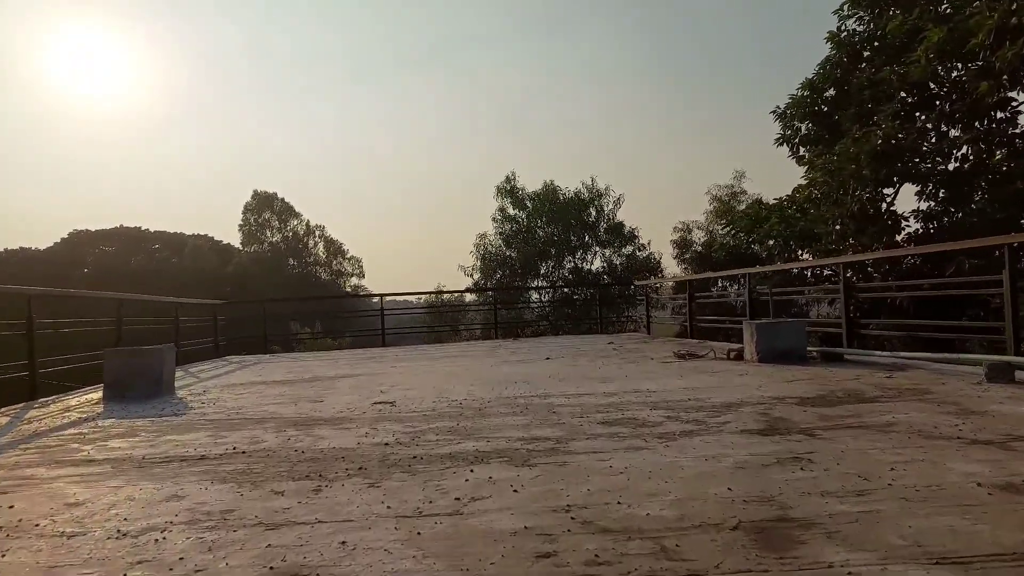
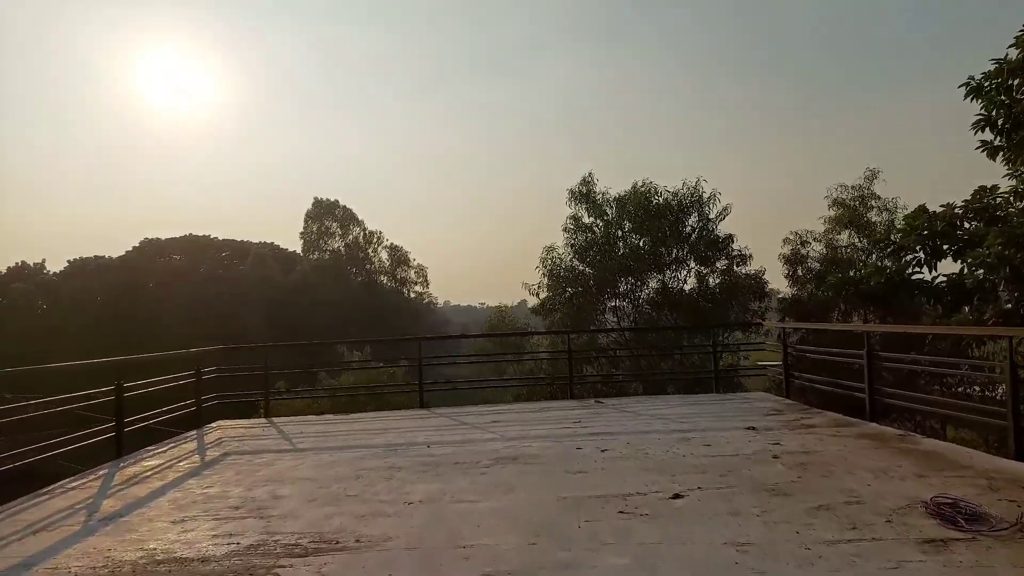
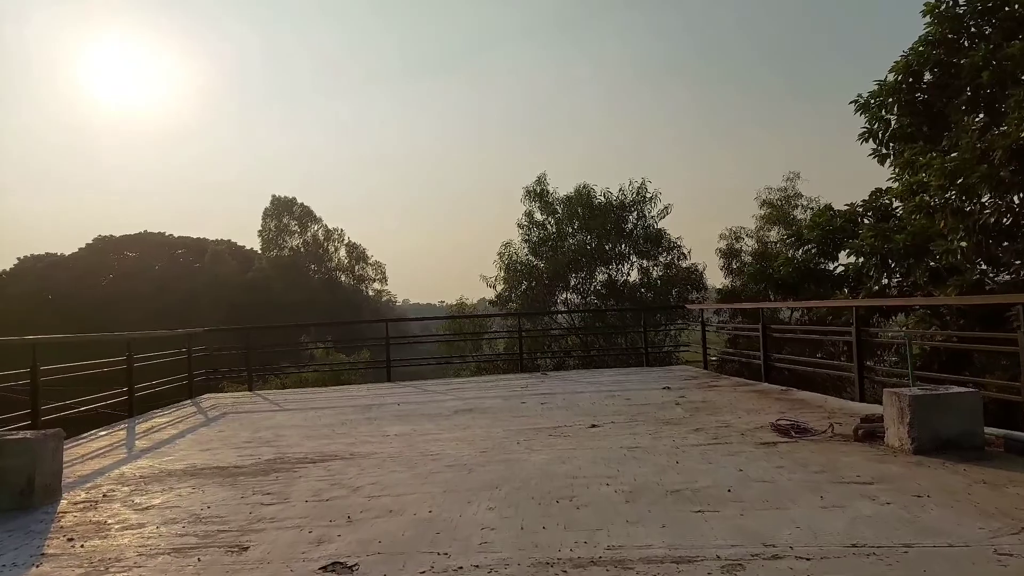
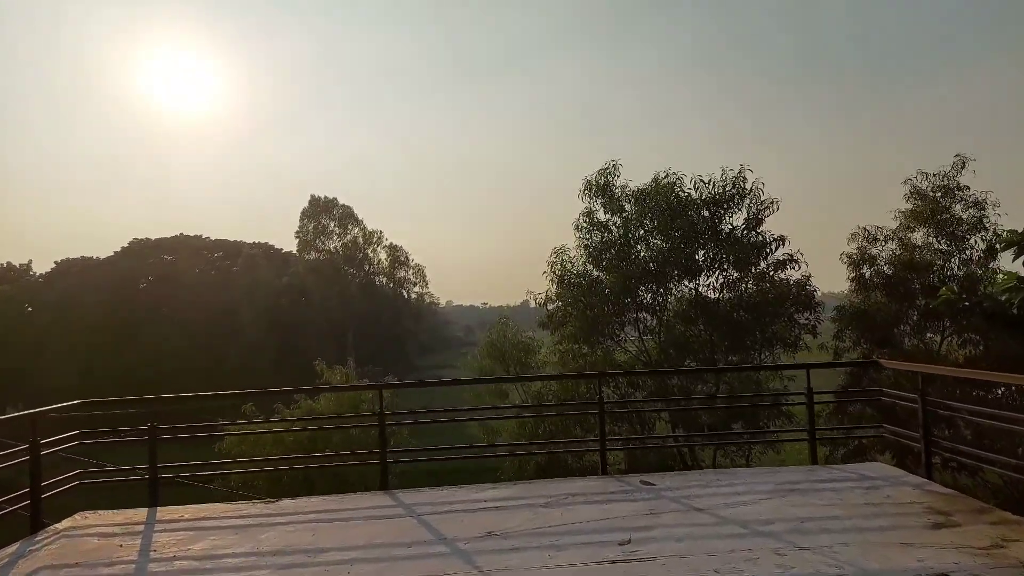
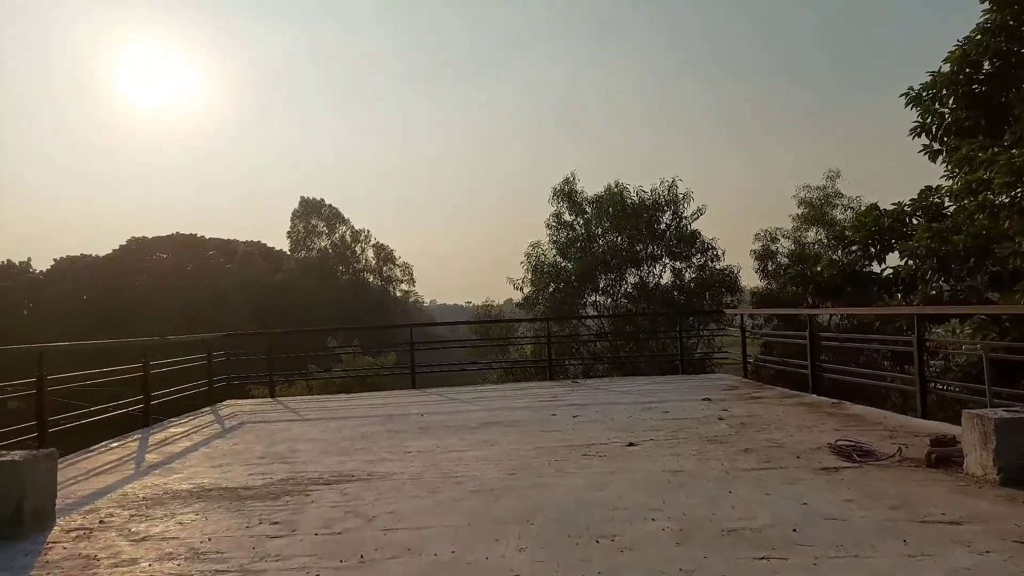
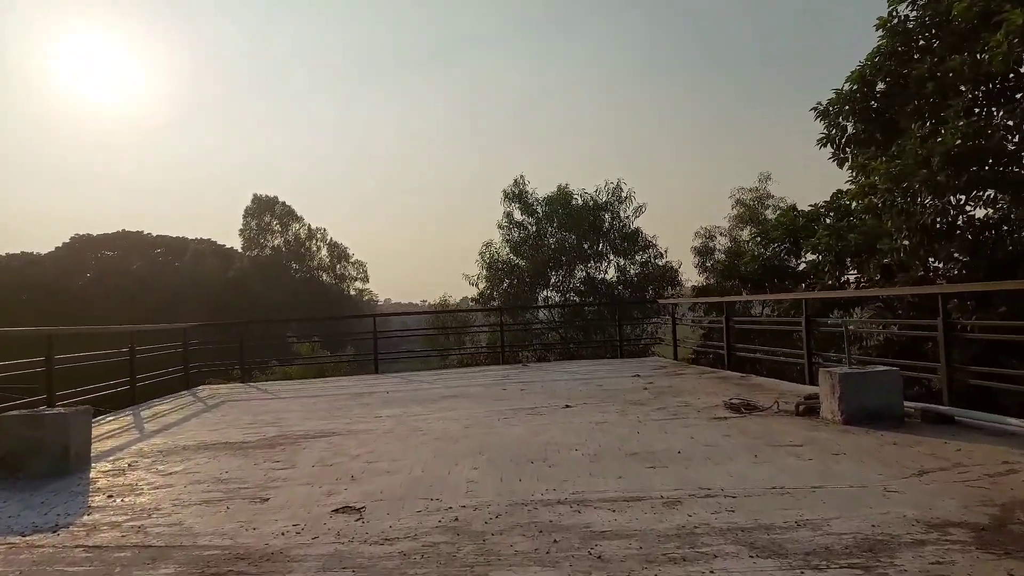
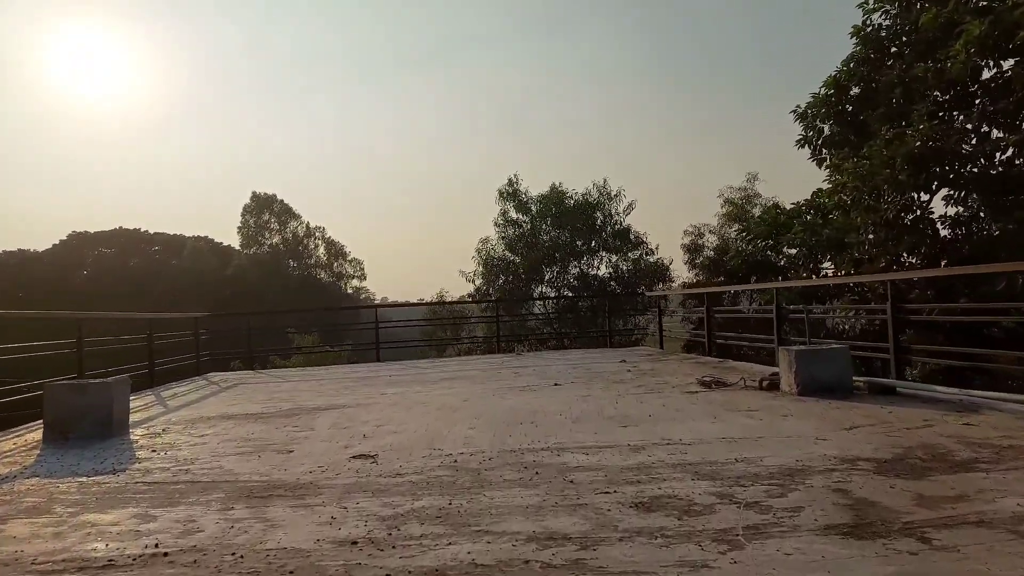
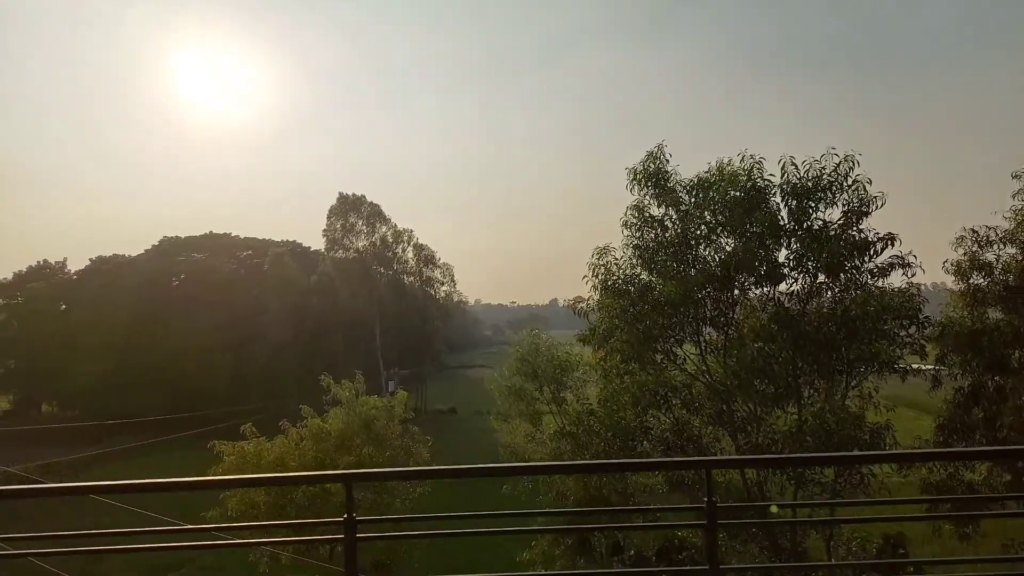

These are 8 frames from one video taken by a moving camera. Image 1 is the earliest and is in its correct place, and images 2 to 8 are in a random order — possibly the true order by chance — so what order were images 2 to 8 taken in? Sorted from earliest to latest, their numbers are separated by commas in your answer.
7, 6, 3, 5, 2, 4, 8
